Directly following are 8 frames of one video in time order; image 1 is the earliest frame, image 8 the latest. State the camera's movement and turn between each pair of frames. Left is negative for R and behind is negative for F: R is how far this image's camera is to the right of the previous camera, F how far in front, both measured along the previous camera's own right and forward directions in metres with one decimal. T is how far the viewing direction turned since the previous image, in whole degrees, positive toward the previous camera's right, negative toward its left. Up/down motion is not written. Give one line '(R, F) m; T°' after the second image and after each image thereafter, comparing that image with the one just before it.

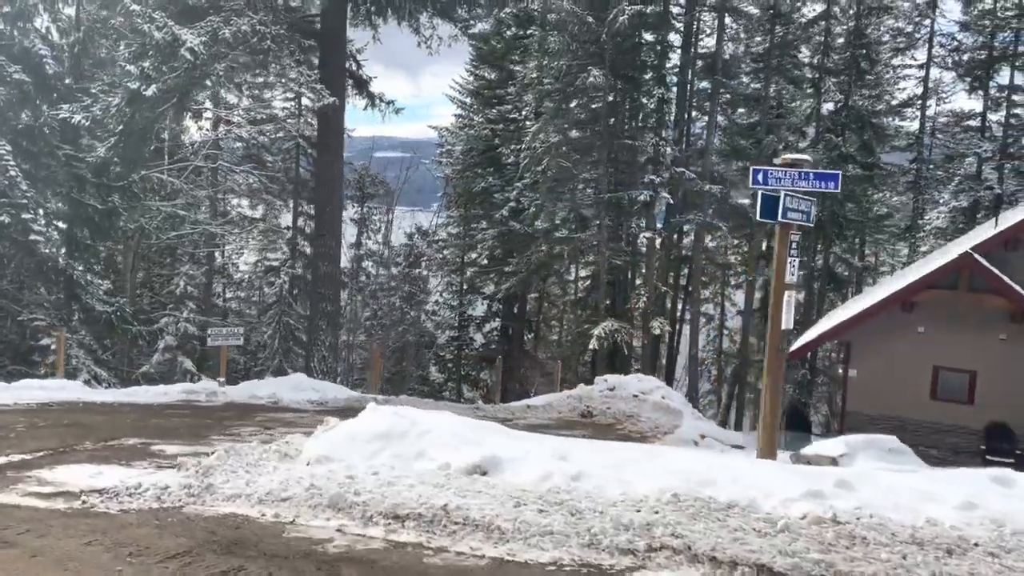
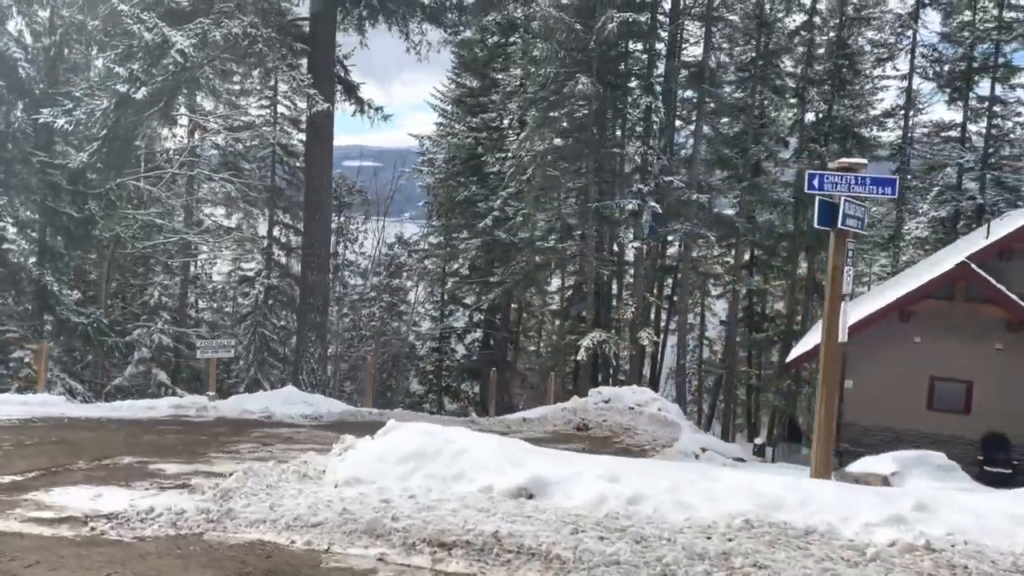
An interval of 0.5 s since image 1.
(-0.3, +0.3) m; +2°
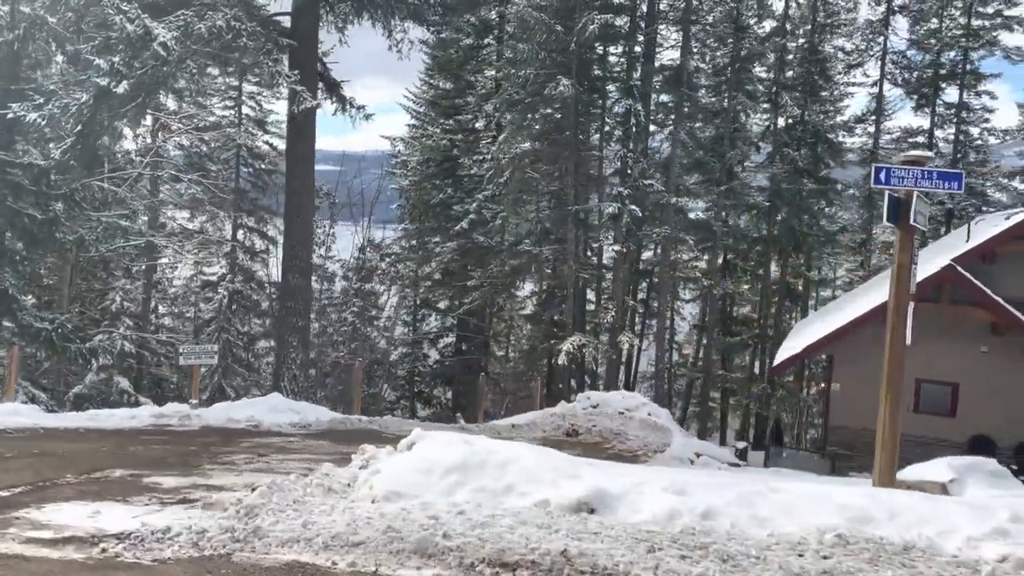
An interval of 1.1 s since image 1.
(-0.4, +0.3) m; +3°
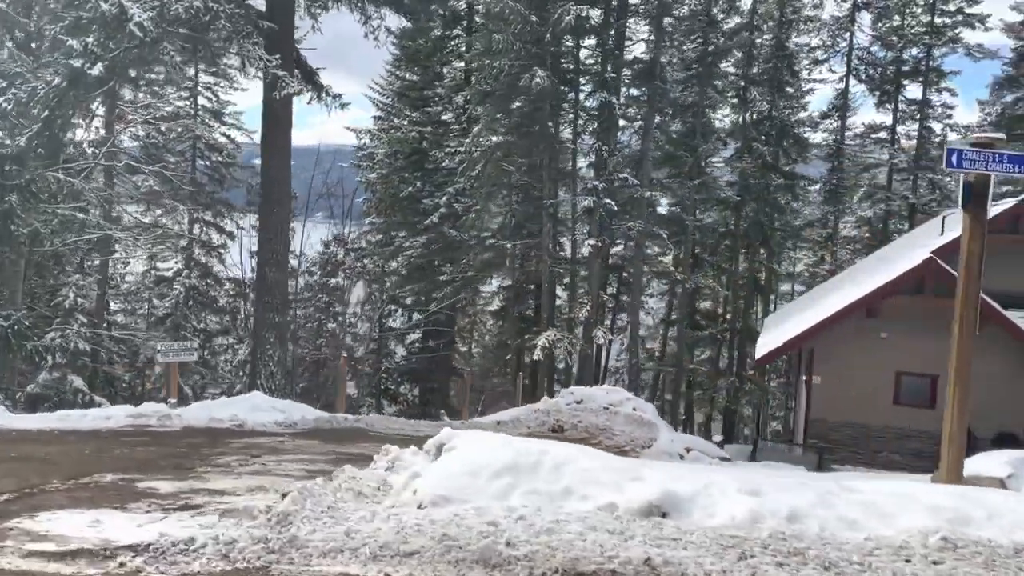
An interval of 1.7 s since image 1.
(-0.4, +0.3) m; +3°
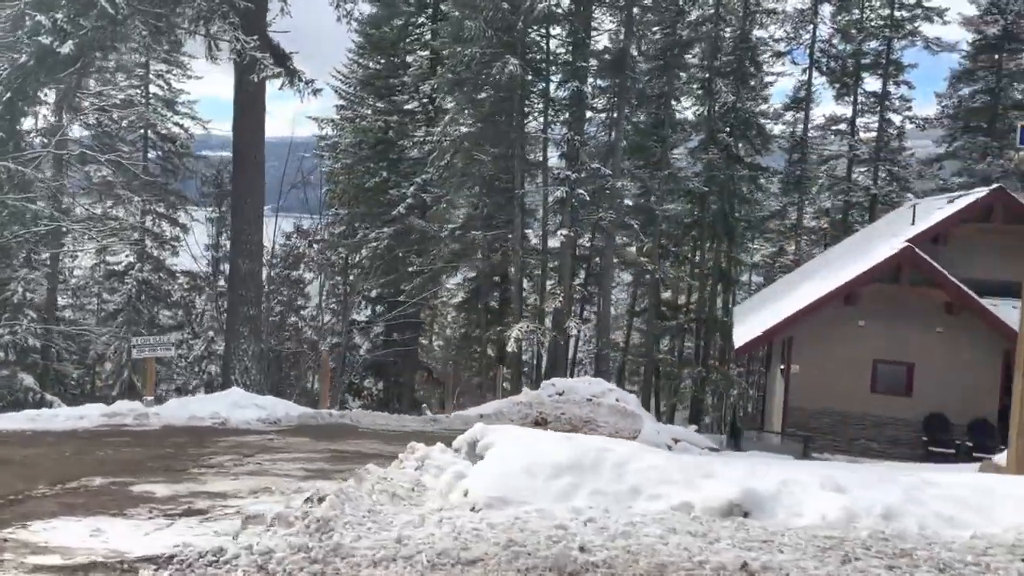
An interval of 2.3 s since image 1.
(-0.4, +0.3) m; +3°
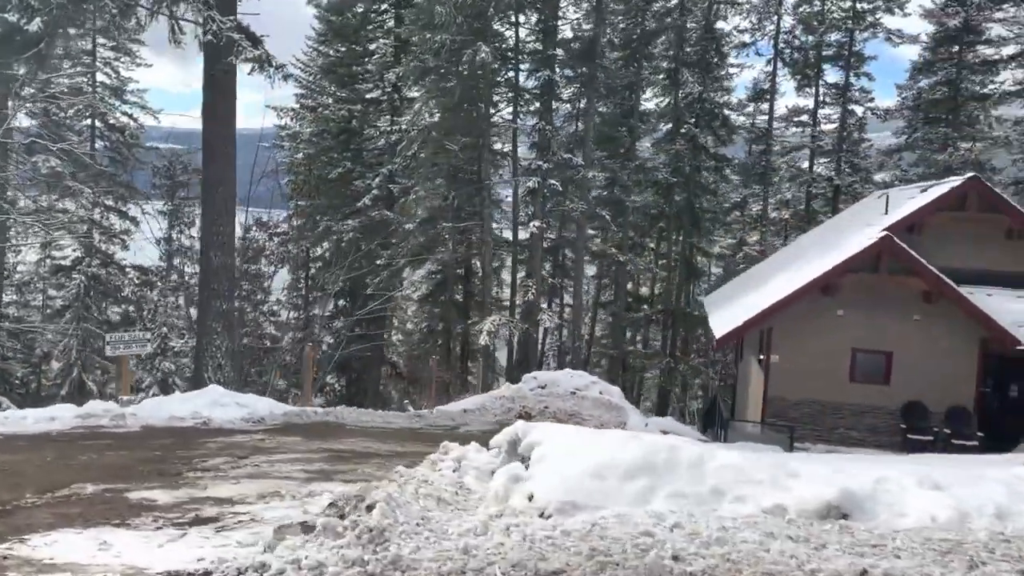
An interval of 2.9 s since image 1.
(-0.4, +0.3) m; +3°
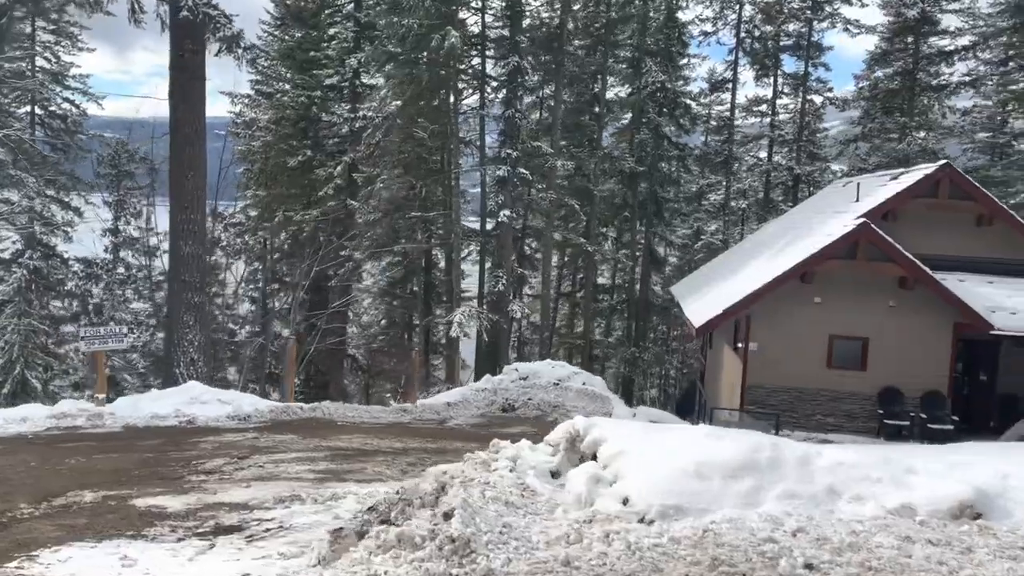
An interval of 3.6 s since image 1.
(-0.5, +0.3) m; +3°
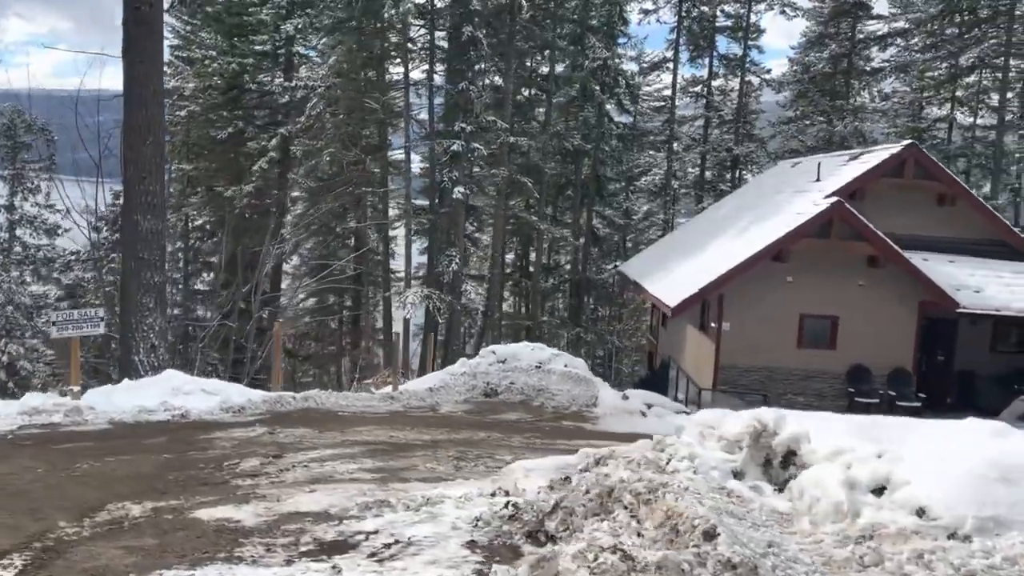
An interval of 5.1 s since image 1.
(-1.1, +0.6) m; +6°
